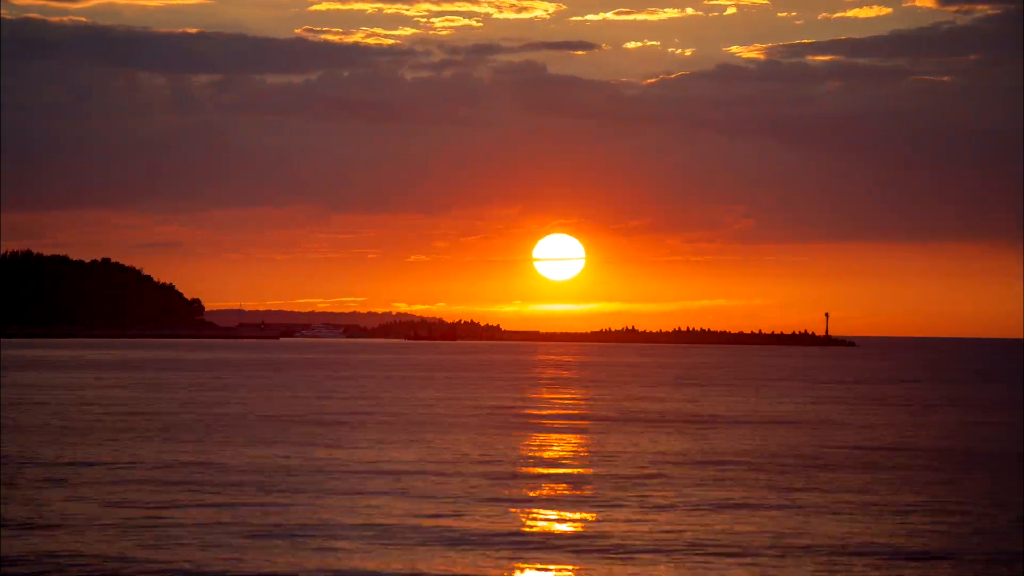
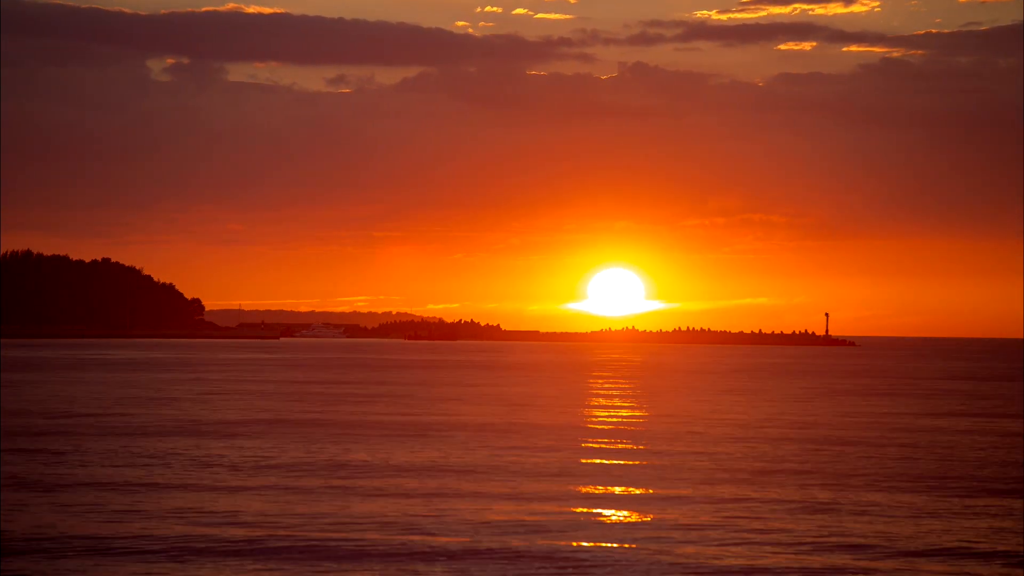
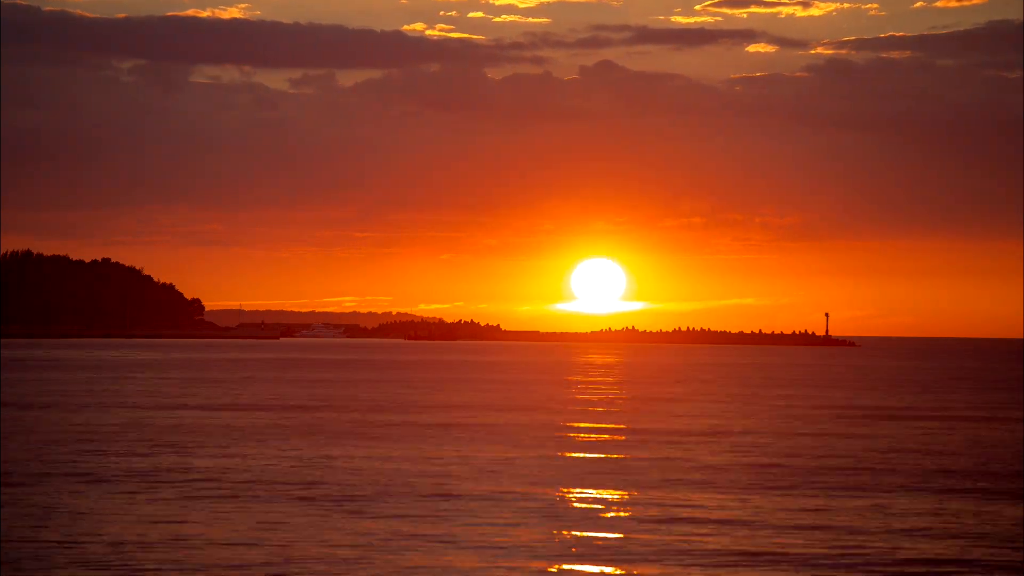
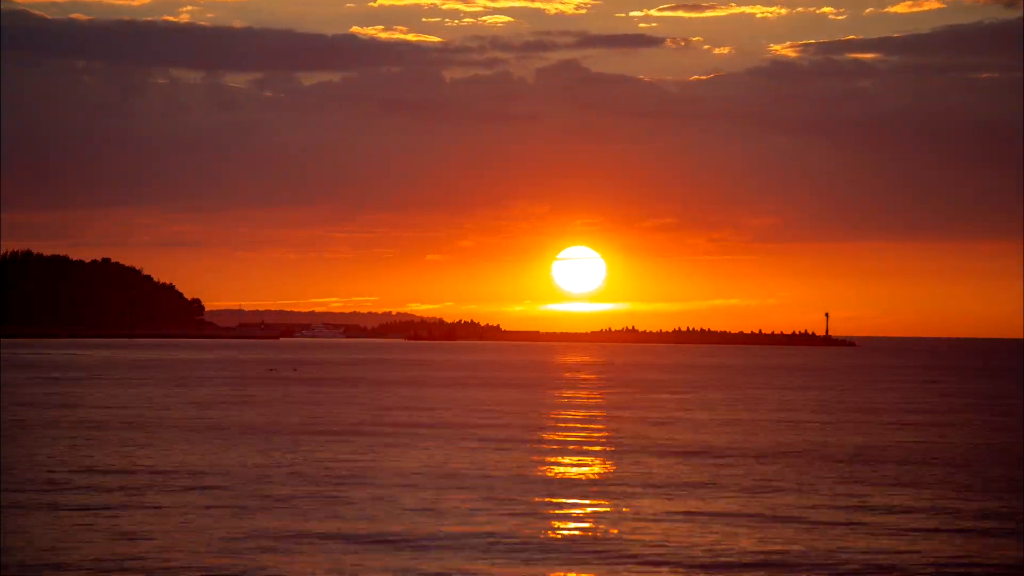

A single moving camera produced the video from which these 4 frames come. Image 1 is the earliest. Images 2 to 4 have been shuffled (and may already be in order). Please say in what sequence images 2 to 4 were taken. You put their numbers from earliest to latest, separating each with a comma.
4, 3, 2
